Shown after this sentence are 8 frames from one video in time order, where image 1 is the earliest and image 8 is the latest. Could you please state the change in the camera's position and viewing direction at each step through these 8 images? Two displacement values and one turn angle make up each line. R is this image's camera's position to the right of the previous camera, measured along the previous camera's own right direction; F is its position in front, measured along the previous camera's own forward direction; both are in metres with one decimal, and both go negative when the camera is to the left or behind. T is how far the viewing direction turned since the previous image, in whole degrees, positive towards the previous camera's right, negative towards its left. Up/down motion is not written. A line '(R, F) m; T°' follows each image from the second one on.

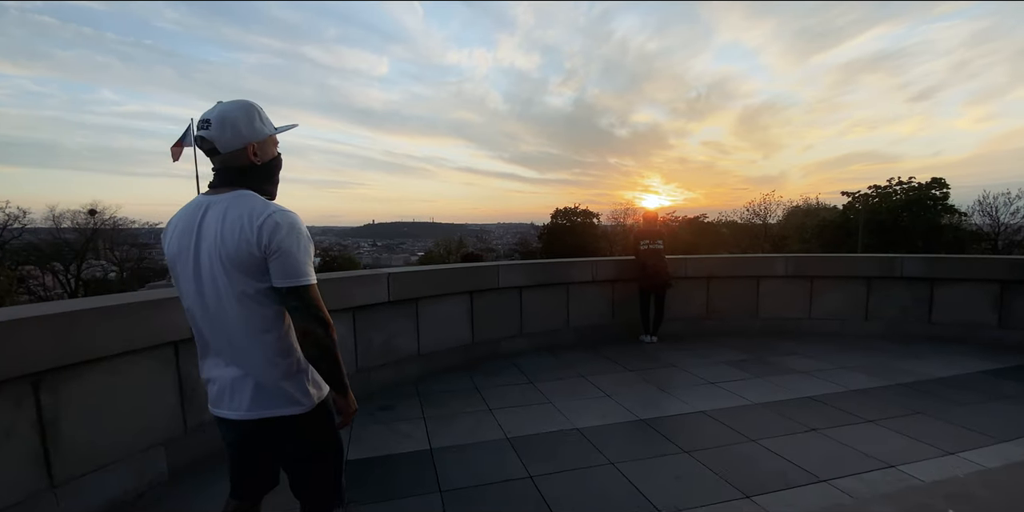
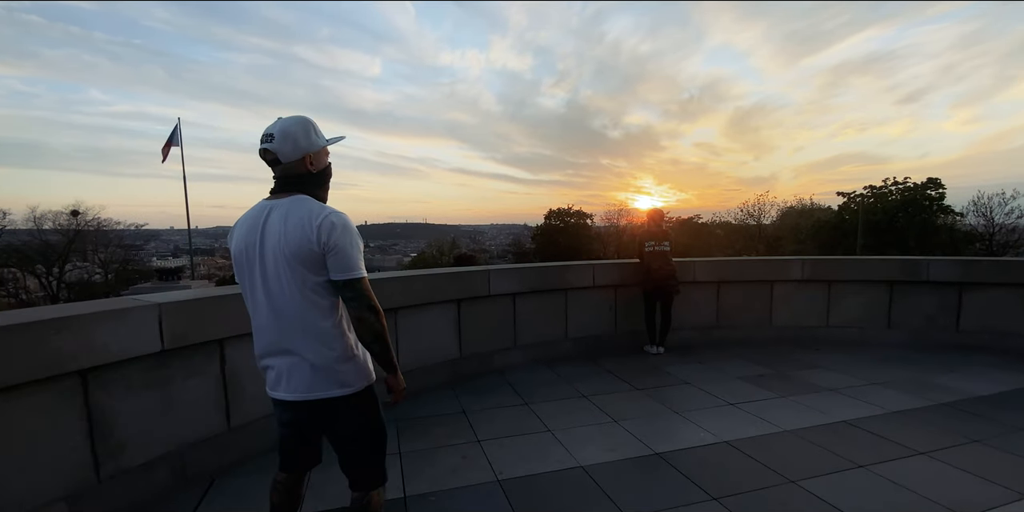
(0.0, +0.6) m; +1°
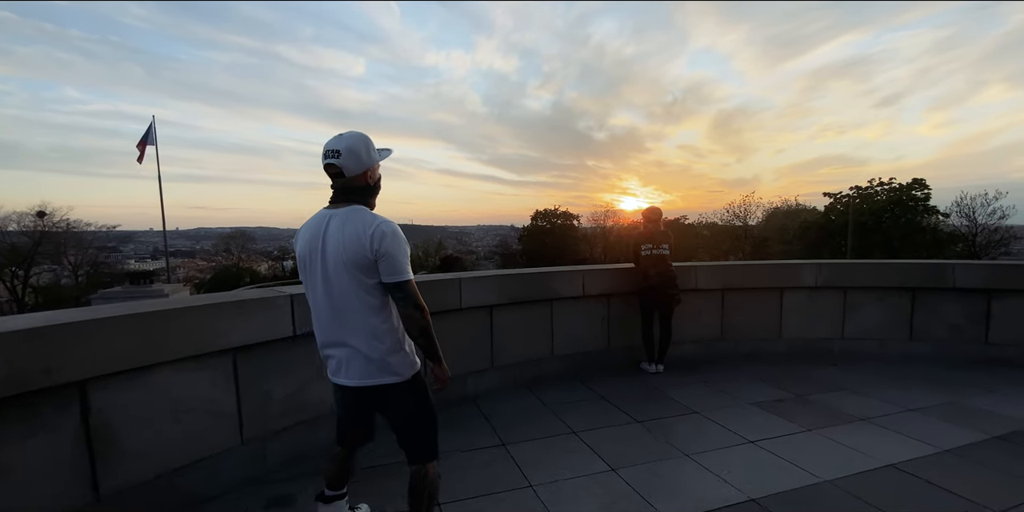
(+0.1, +0.8) m; +2°
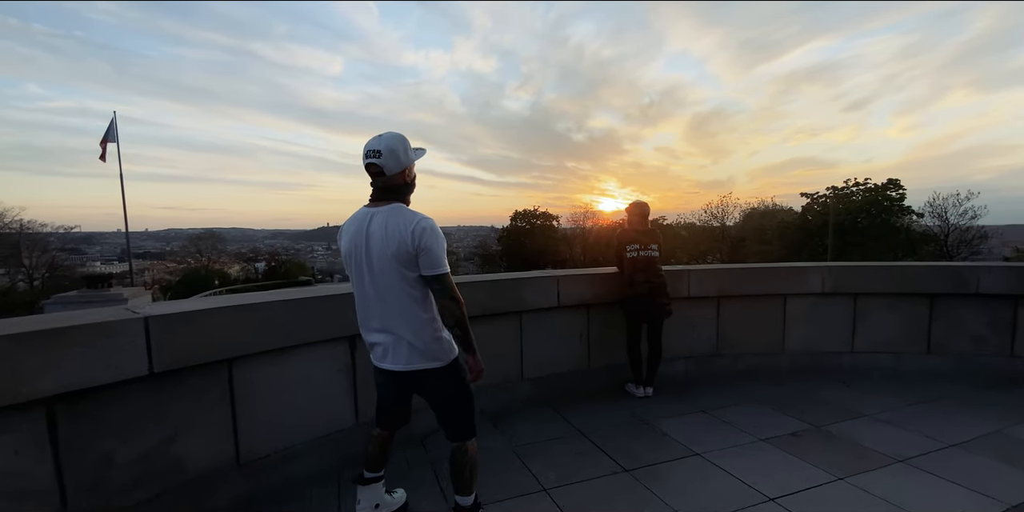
(+0.2, +0.8) m; +2°
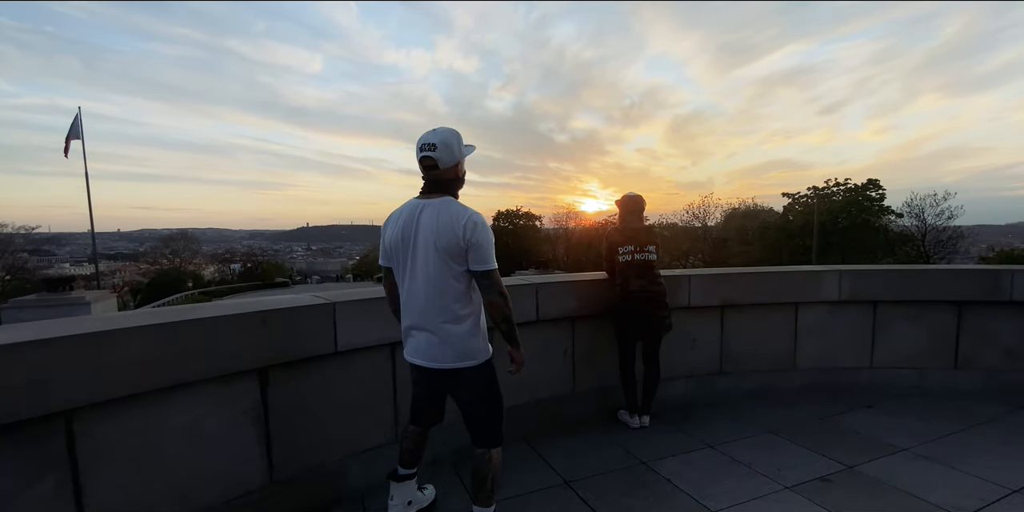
(+0.1, +0.7) m; +2°
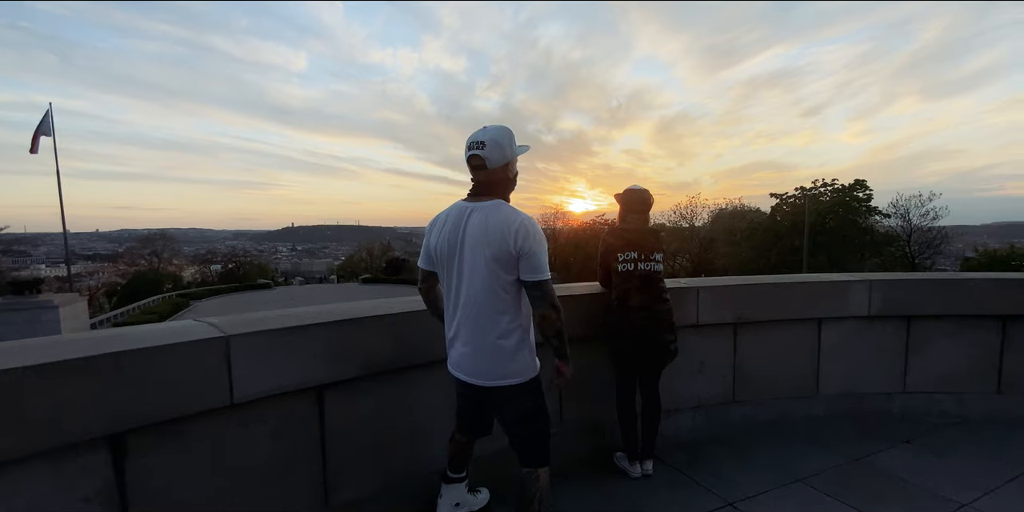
(+0.1, +0.7) m; +1°
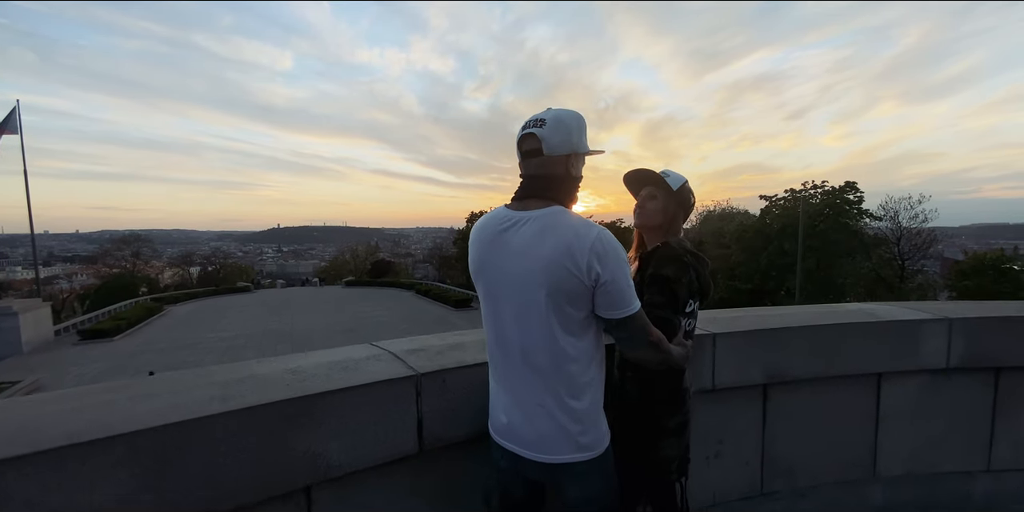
(+0.3, +1.1) m; +1°
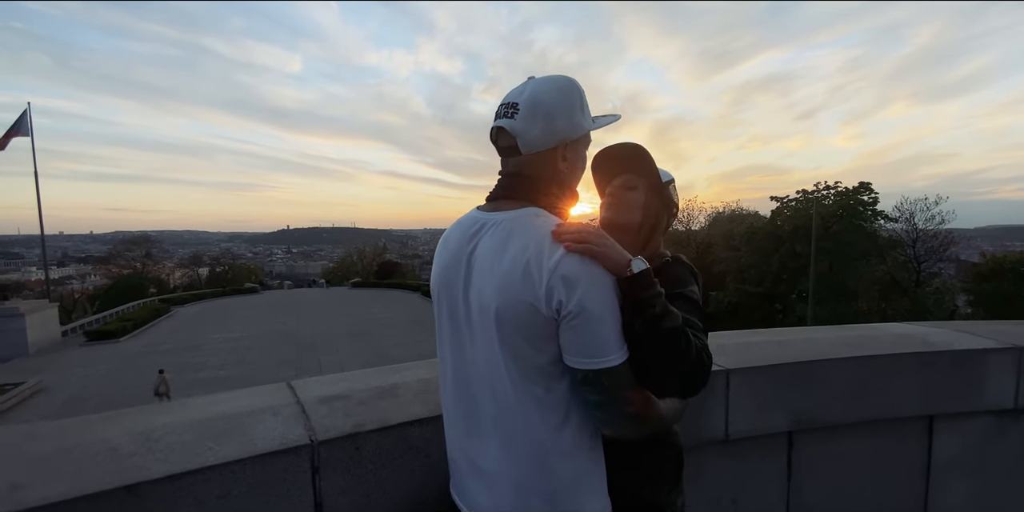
(+0.2, +0.5) m; -1°
